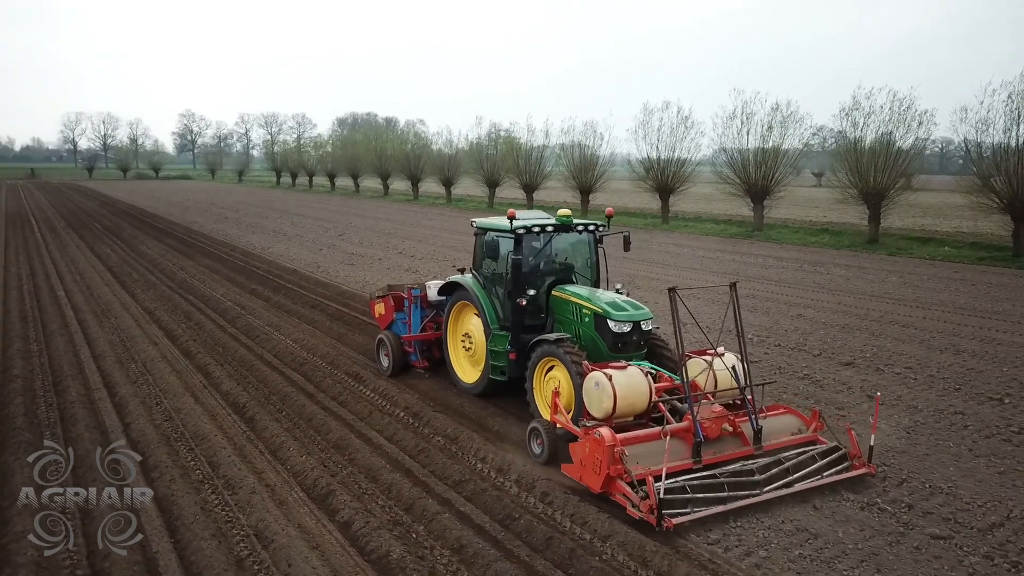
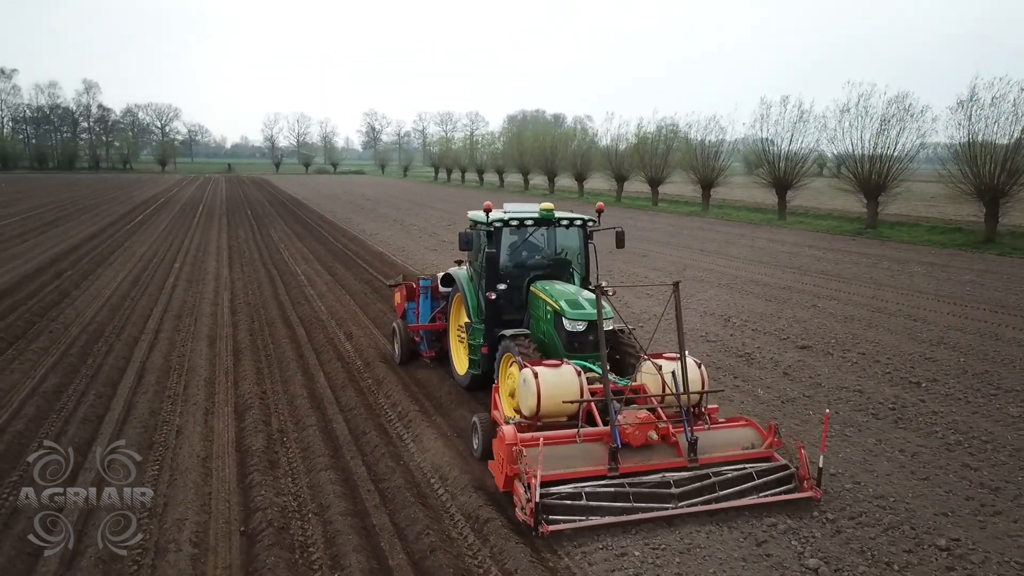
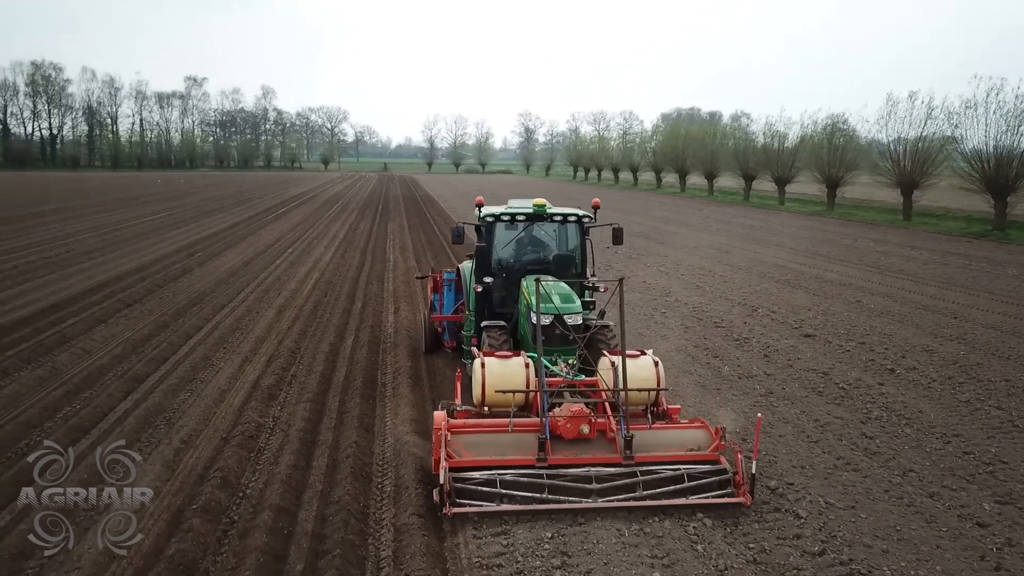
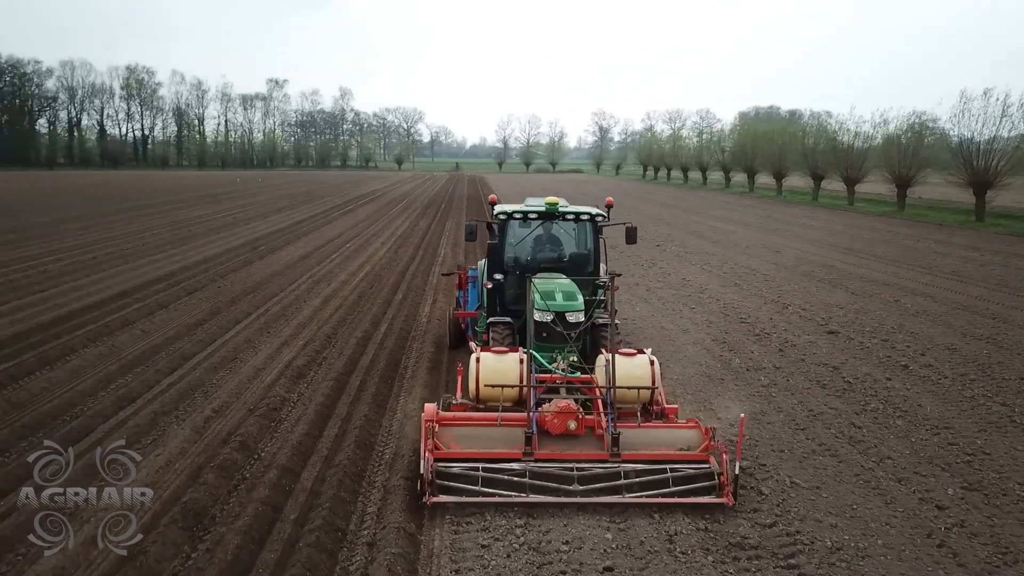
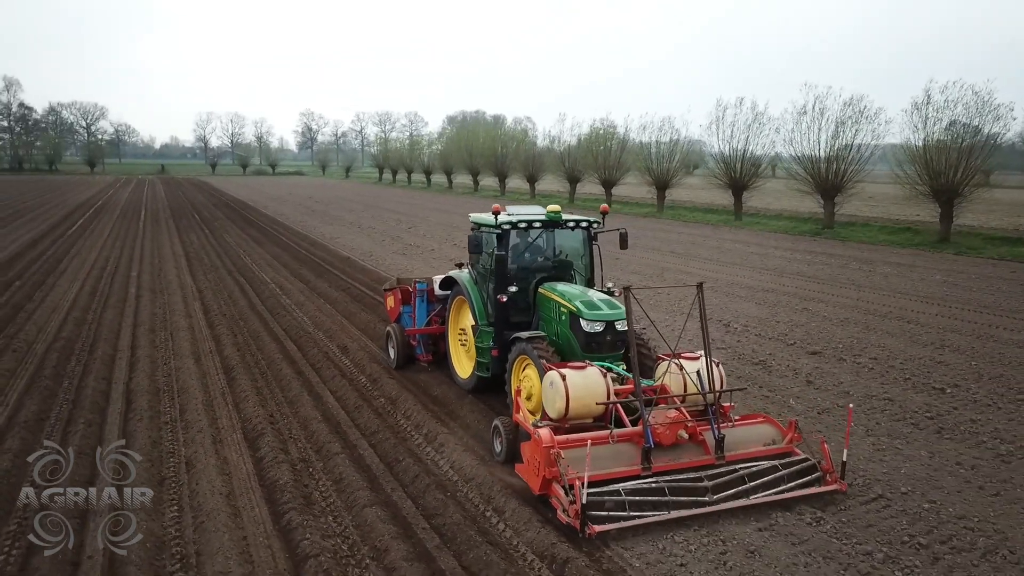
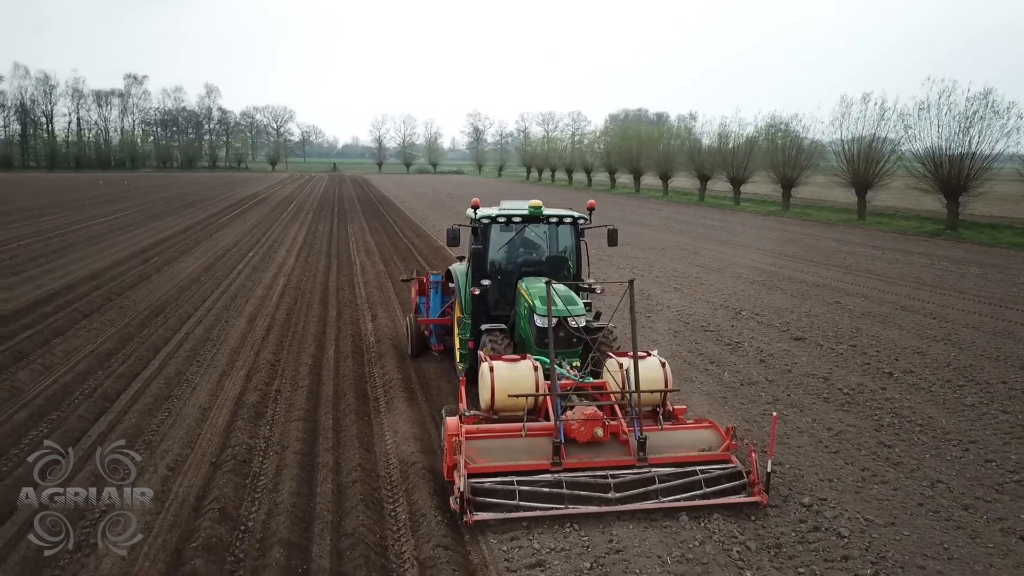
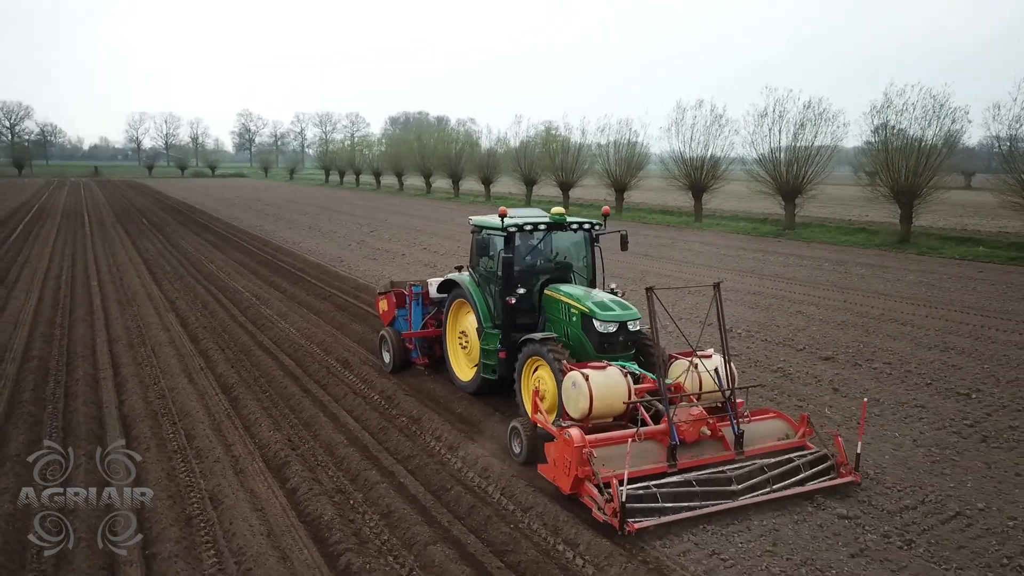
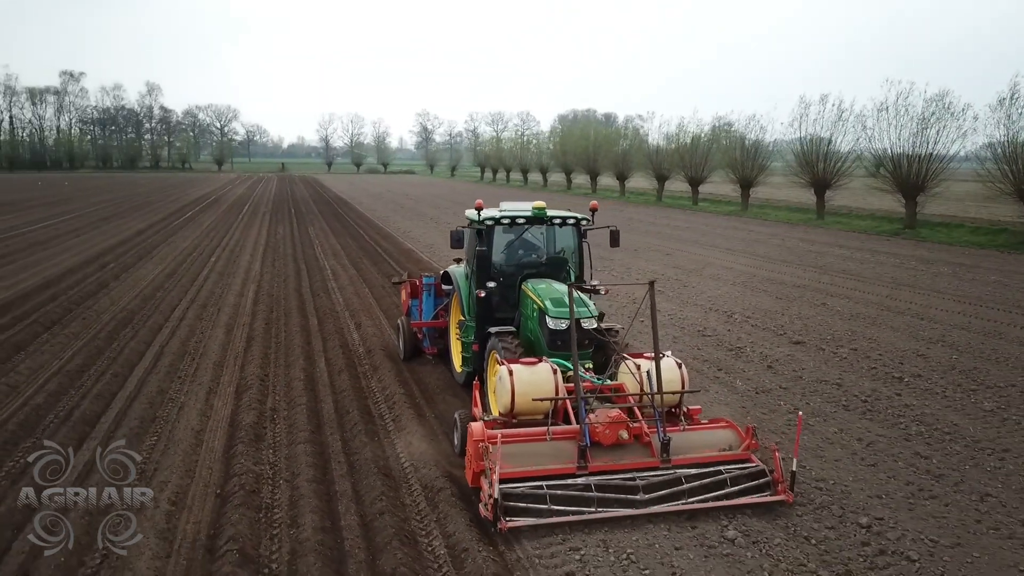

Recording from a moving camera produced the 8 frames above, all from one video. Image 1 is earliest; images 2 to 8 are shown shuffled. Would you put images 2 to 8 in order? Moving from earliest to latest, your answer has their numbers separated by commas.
7, 5, 2, 8, 6, 3, 4
